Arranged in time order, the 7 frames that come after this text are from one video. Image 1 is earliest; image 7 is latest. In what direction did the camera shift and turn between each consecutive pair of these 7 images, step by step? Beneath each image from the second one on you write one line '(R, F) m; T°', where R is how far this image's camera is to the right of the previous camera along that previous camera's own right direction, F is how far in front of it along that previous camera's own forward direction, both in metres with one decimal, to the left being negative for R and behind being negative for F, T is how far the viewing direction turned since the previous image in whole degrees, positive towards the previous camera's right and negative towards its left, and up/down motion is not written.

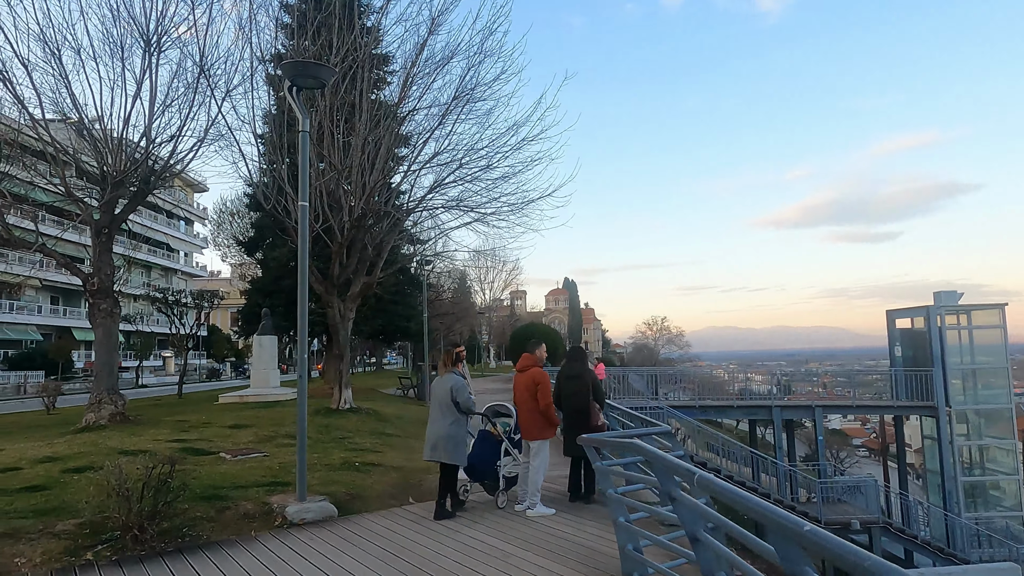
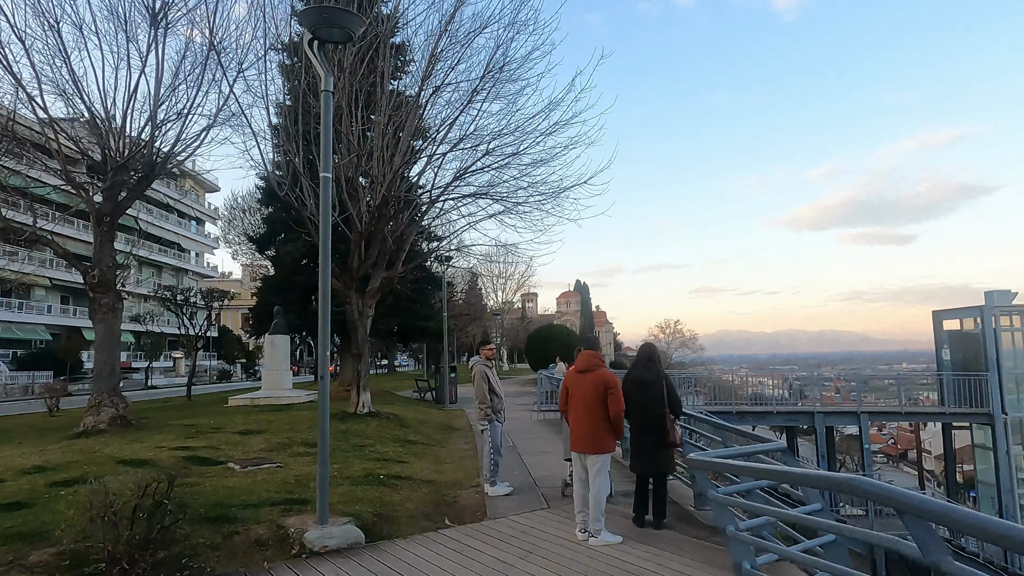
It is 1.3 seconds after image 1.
(-0.5, +1.2) m; -1°
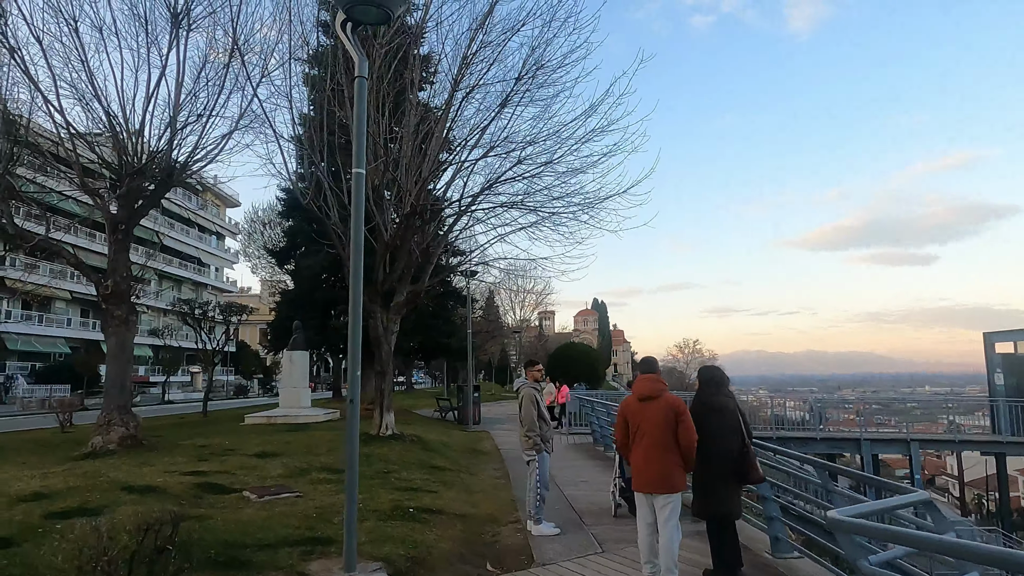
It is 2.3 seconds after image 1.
(-0.4, +0.8) m; -1°
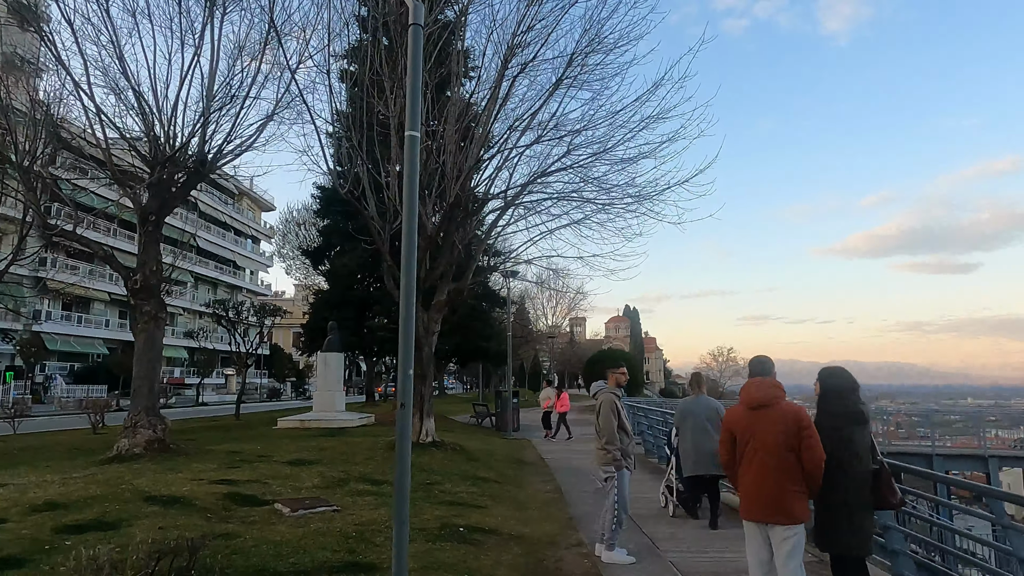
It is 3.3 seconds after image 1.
(-0.4, +0.9) m; -3°
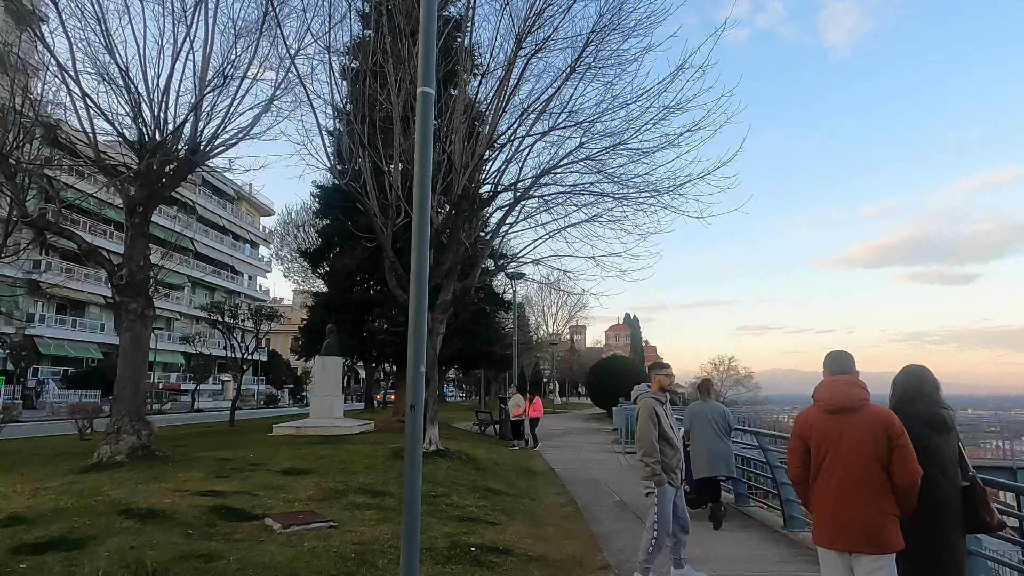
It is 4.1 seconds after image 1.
(-0.2, +0.7) m; 0°
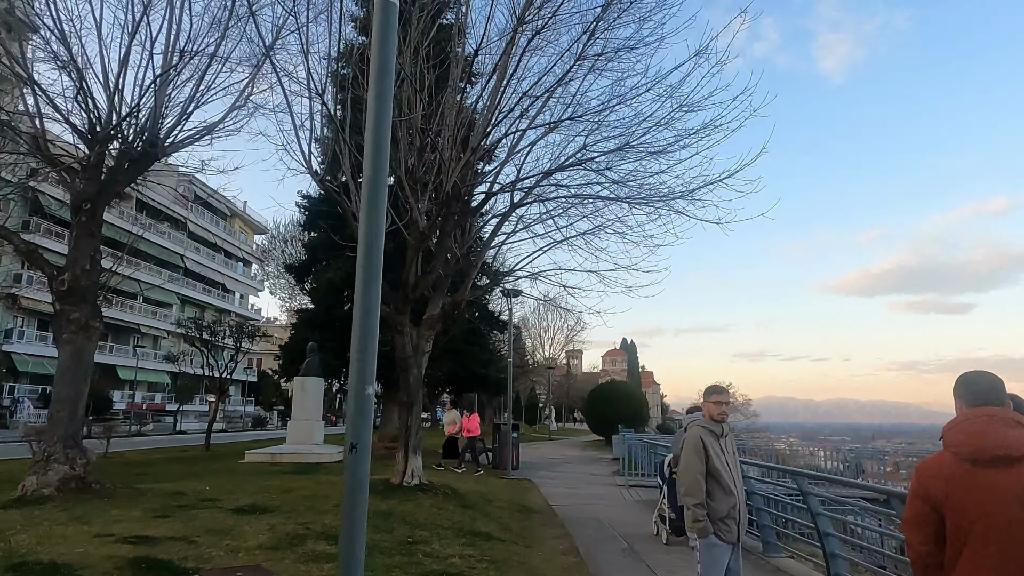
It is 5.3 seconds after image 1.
(0.0, +1.3) m; 0°
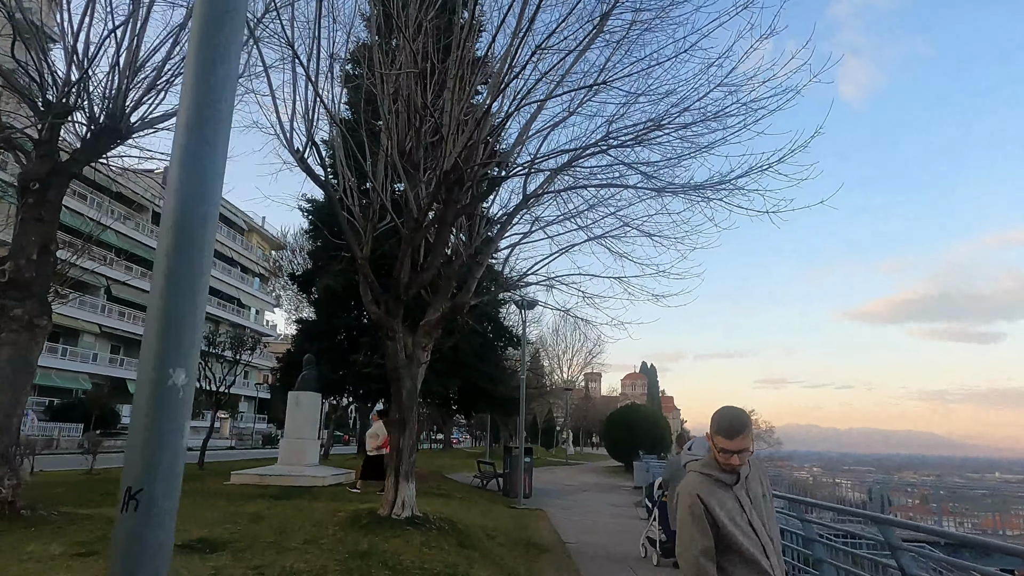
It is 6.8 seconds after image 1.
(+0.1, +1.5) m; -2°
